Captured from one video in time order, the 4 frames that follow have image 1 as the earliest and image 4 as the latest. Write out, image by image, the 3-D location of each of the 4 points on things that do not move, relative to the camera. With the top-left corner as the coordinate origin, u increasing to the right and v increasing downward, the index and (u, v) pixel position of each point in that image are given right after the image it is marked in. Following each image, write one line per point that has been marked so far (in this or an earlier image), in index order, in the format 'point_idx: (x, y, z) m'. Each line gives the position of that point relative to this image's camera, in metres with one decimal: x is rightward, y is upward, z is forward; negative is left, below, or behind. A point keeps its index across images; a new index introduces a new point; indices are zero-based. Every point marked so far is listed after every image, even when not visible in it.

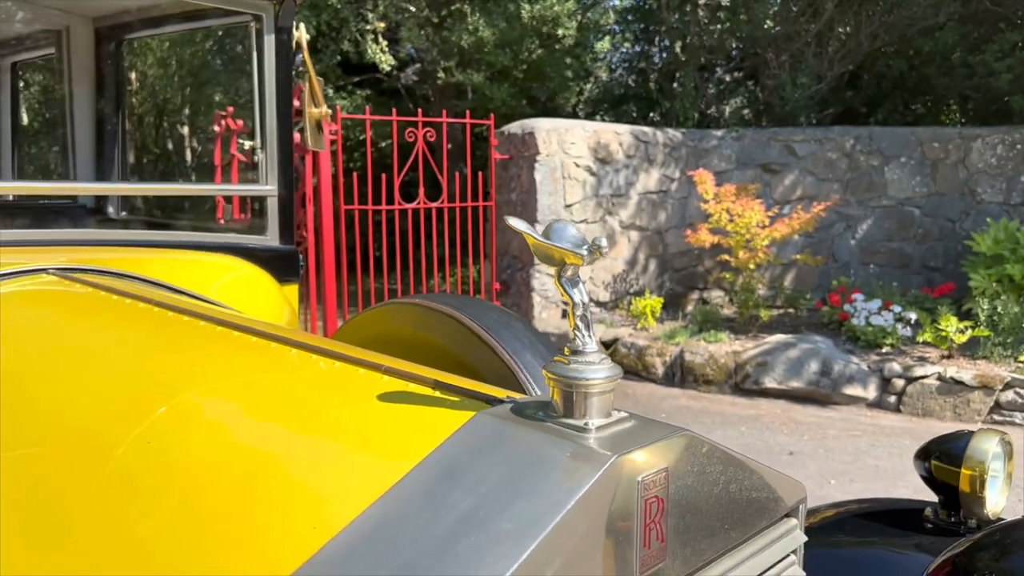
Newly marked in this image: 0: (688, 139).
0: (+1.5, +1.2, +7.2) m
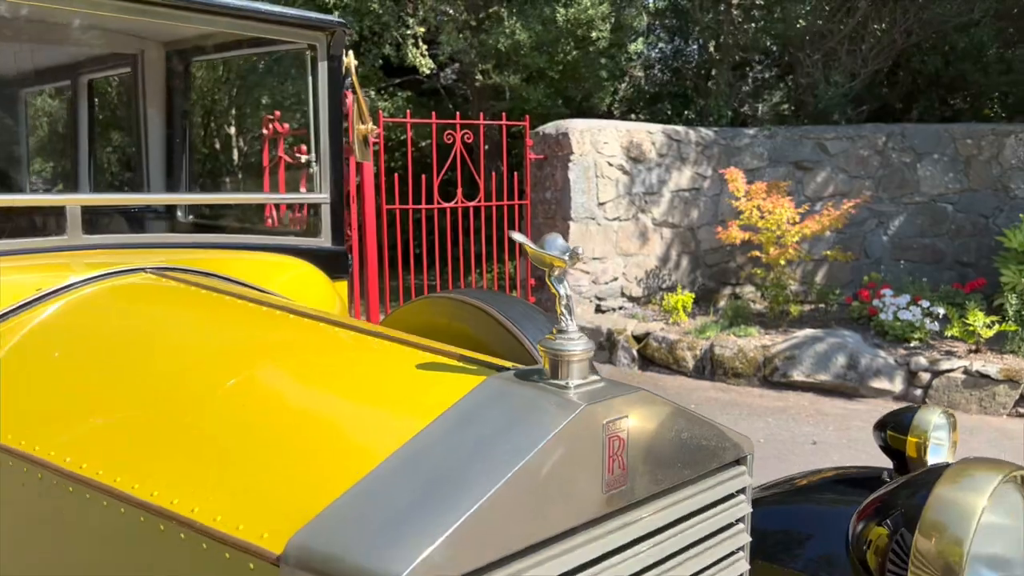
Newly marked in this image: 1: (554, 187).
0: (+1.8, +1.3, +7.4) m
1: (+0.3, +0.8, +6.8) m
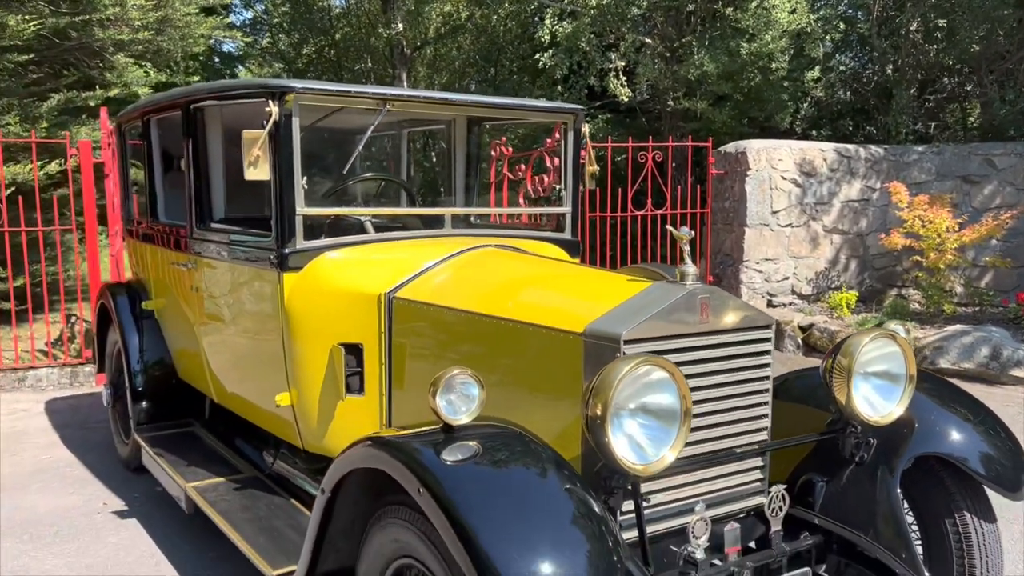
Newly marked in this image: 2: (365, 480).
0: (+3.6, +1.3, +8.2) m
1: (+2.0, +0.8, +7.9) m
2: (-0.3, -0.4, +2.1) m
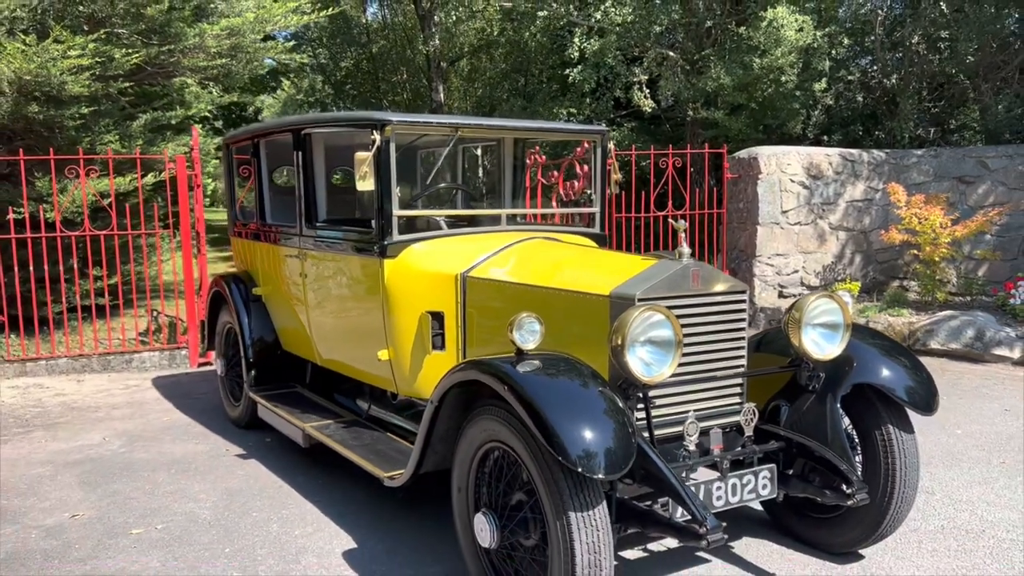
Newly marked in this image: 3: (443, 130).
0: (+3.9, +1.3, +9.0) m
1: (+2.3, +0.9, +8.8) m
2: (-0.2, -0.4, +3.0) m
3: (-0.3, +0.7, +3.9) m
